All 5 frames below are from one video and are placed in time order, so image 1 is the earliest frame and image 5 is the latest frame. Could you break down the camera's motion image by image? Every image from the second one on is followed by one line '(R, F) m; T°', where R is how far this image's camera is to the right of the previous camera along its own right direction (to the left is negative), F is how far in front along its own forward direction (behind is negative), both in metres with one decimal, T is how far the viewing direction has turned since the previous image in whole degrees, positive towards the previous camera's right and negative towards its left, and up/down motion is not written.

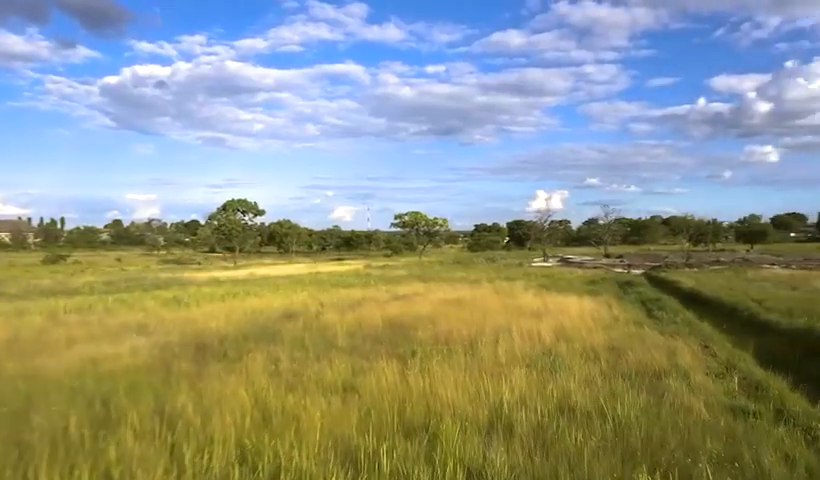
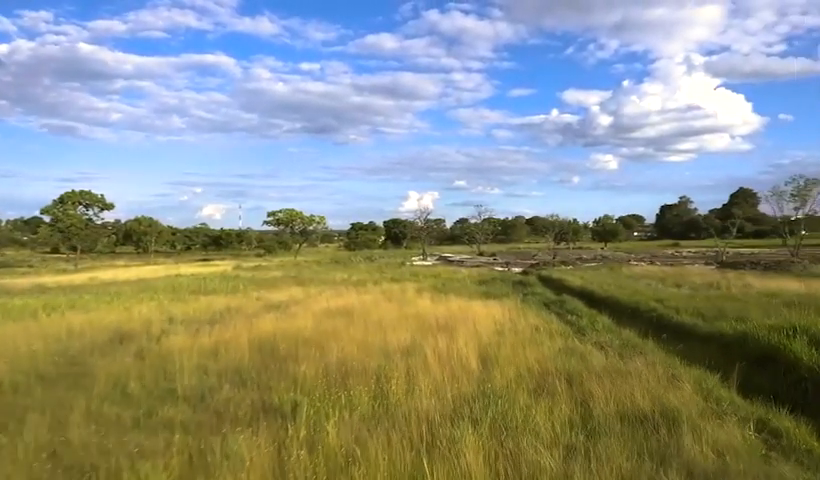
(-0.1, +3.0) m; +13°
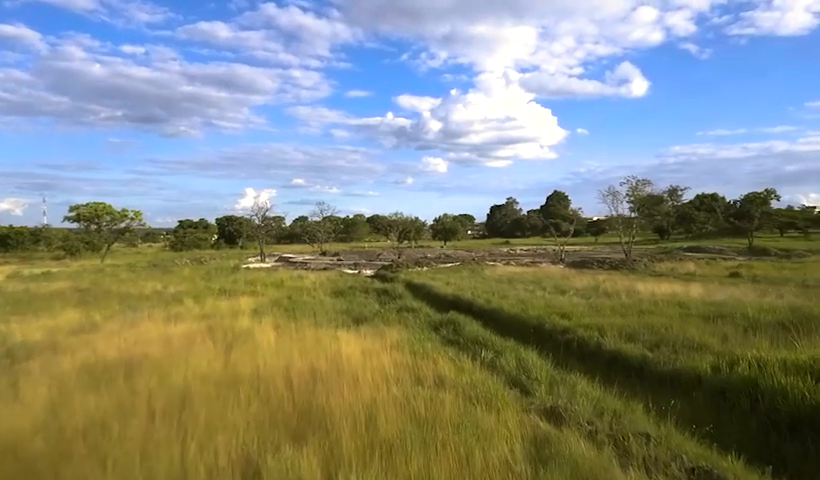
(+0.1, +5.1) m; +17°
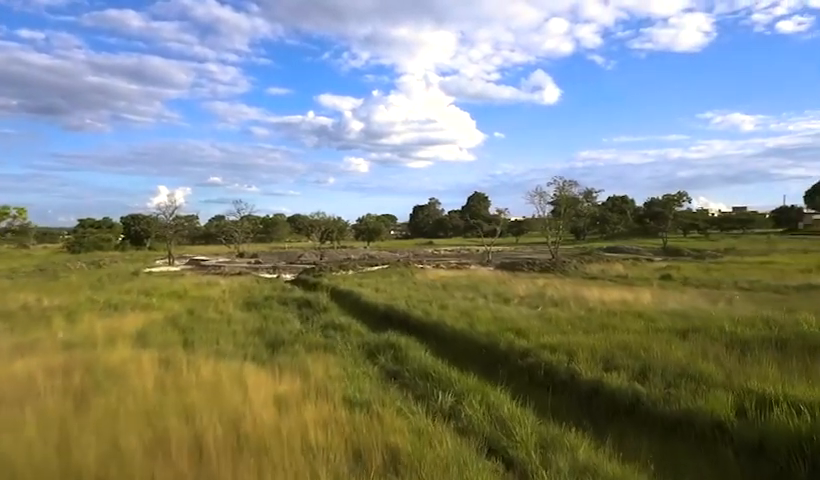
(-0.1, +2.5) m; +8°
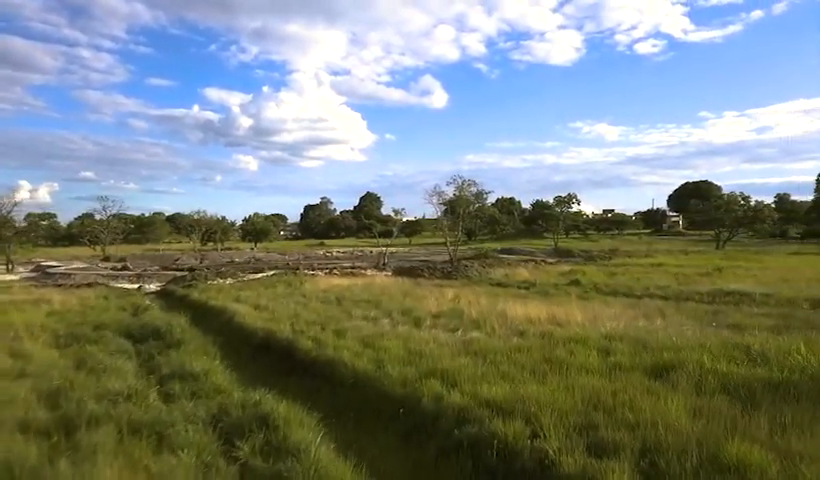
(+0.1, +3.7) m; +11°
